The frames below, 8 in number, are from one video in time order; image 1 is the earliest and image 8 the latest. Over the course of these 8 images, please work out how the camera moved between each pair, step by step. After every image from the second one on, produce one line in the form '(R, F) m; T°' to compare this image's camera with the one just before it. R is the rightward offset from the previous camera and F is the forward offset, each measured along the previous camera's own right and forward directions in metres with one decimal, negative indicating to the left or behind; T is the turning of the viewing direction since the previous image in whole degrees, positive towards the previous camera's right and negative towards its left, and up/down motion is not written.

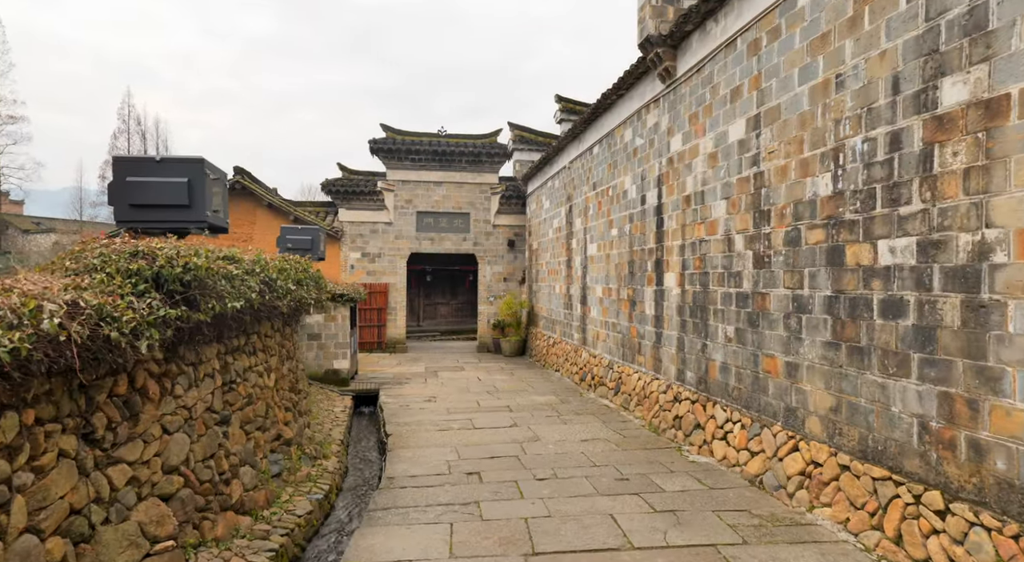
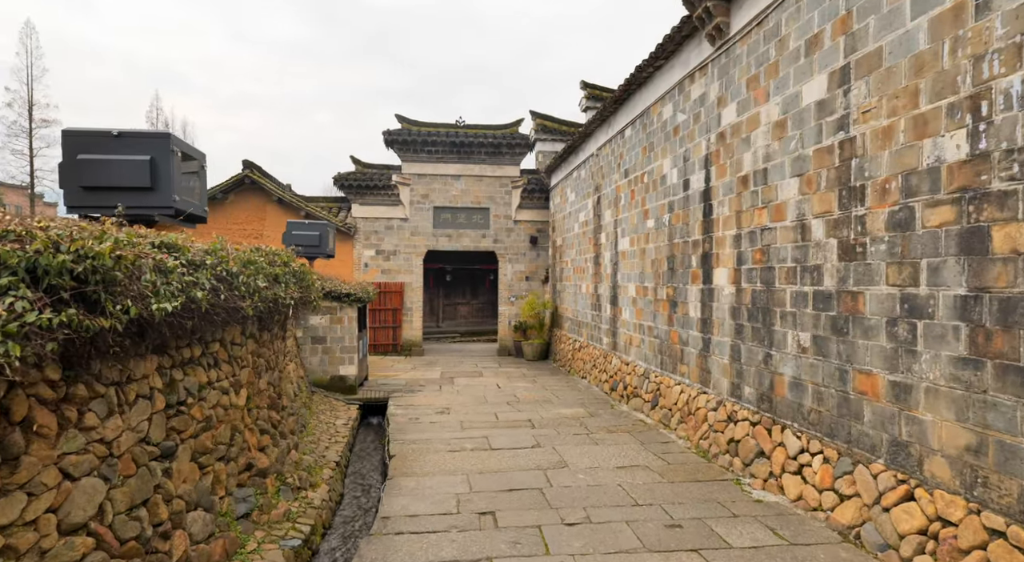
(0.0, +0.9) m; -2°
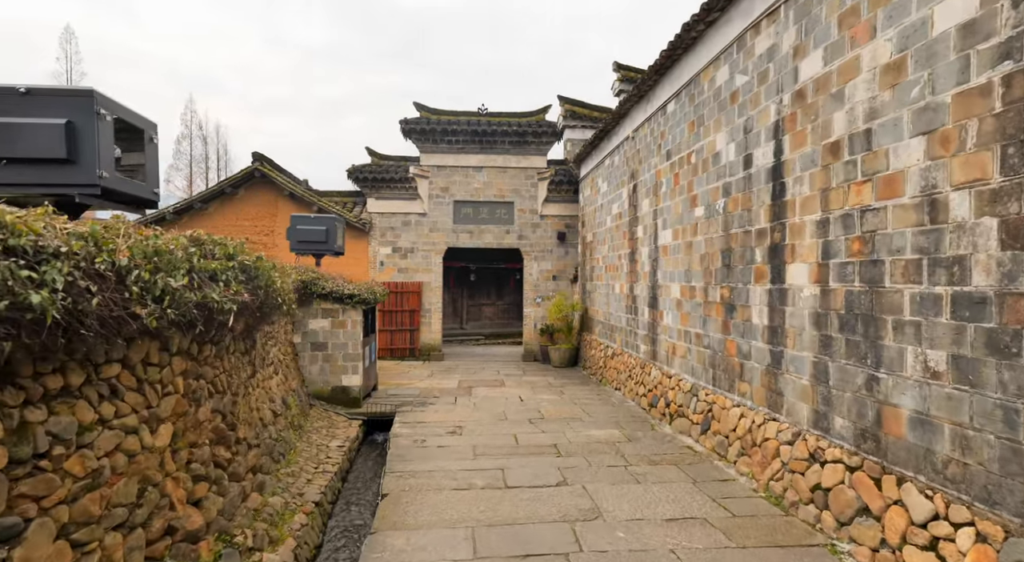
(+0.1, +1.1) m; -3°
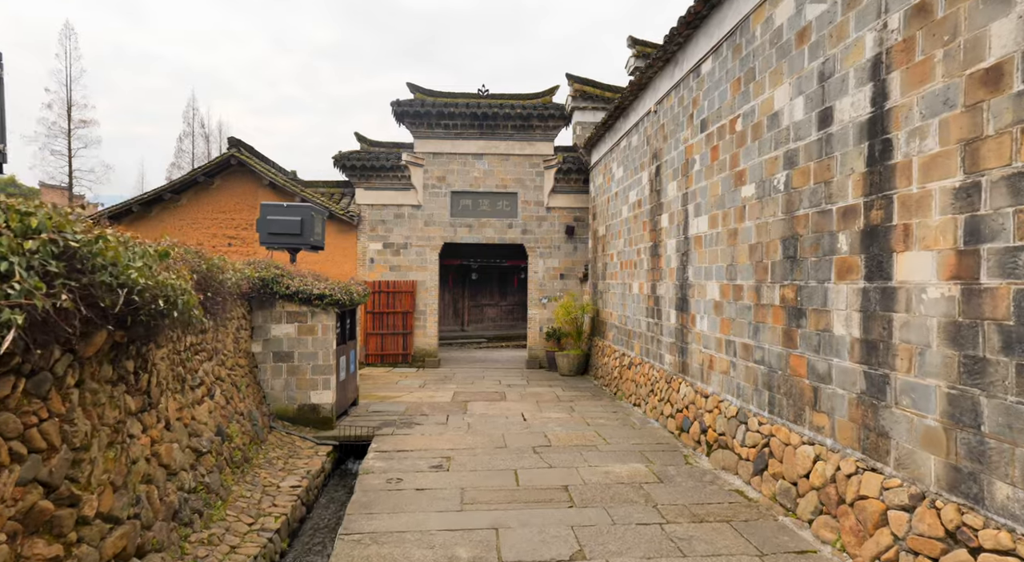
(0.0, +1.3) m; -1°
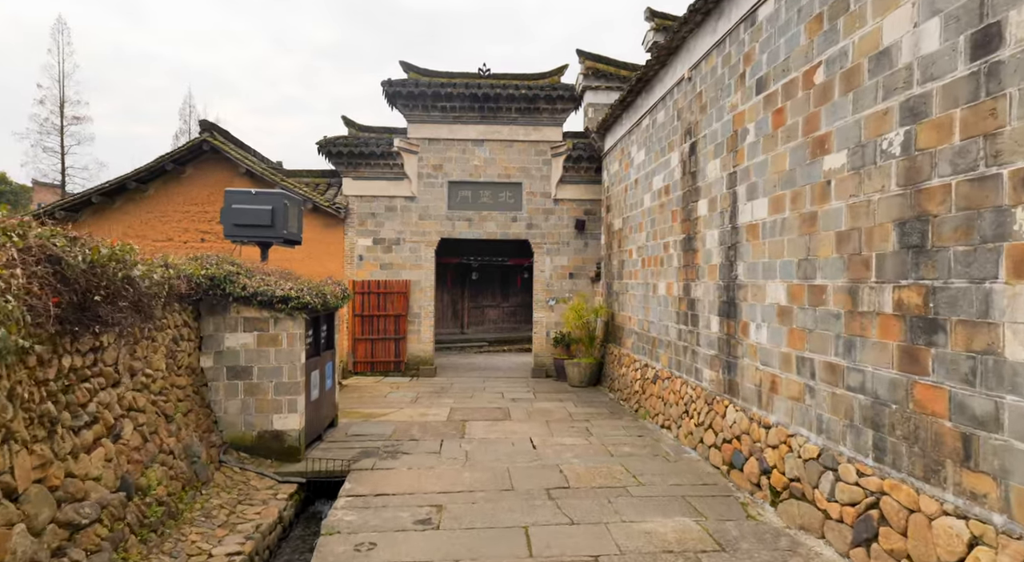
(-0.1, +1.2) m; 0°
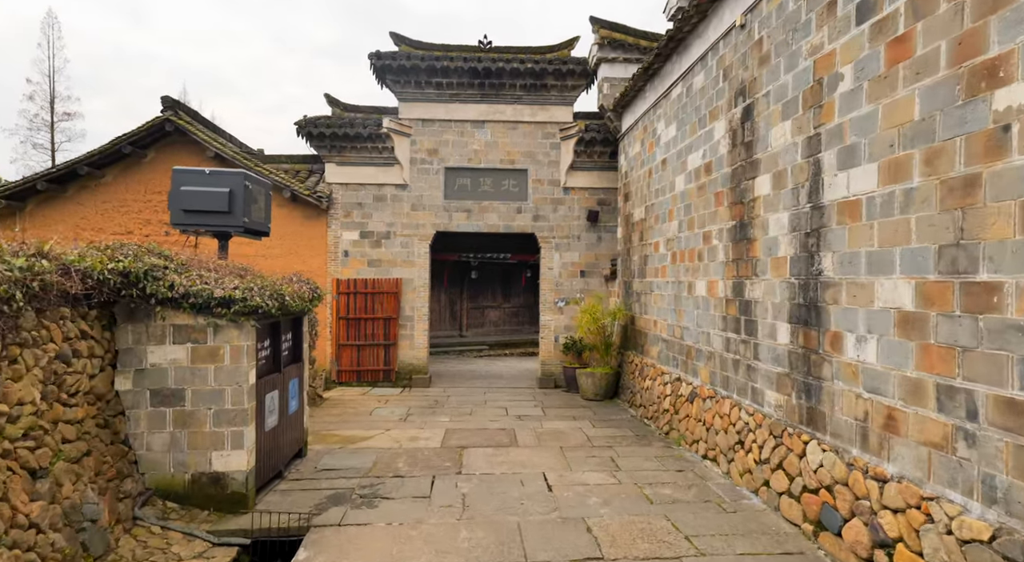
(-0.1, +1.3) m; 0°
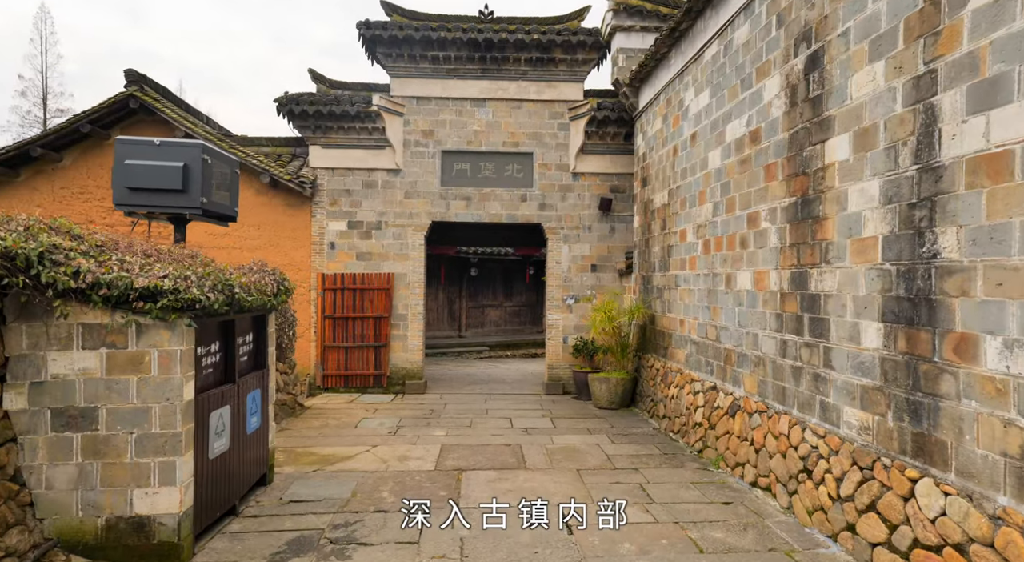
(-0.1, +1.0) m; 0°
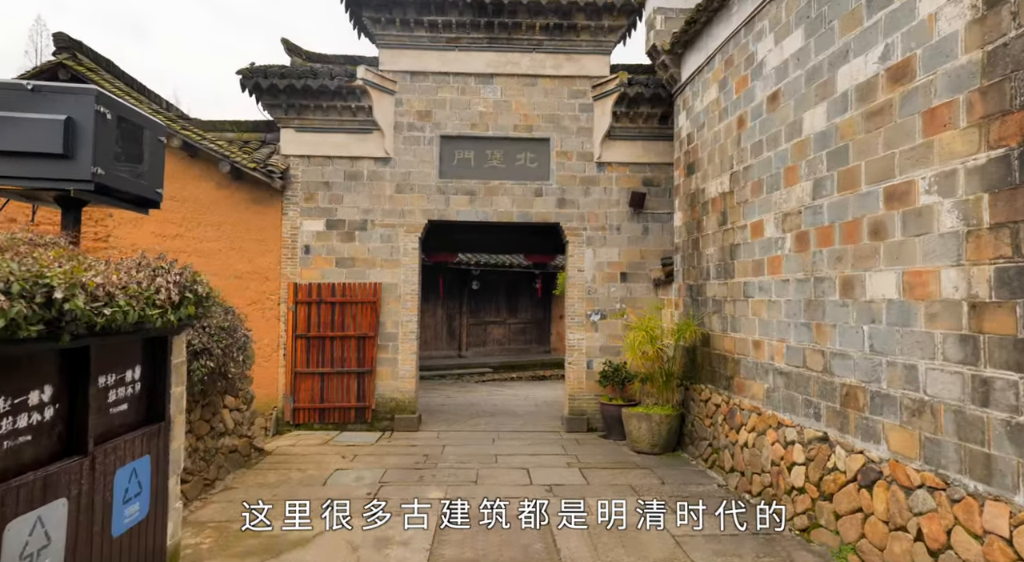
(-0.2, +1.7) m; 0°
